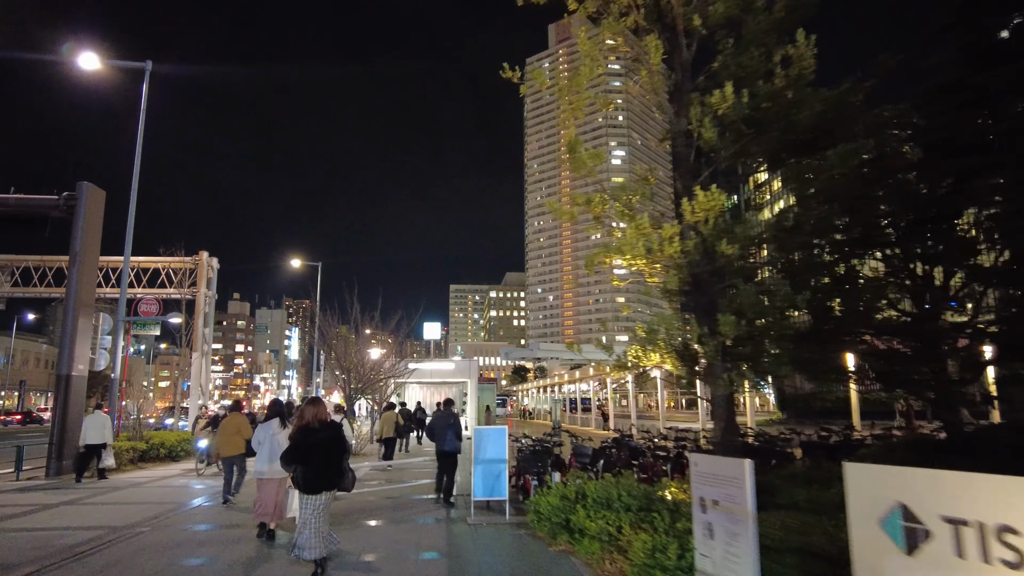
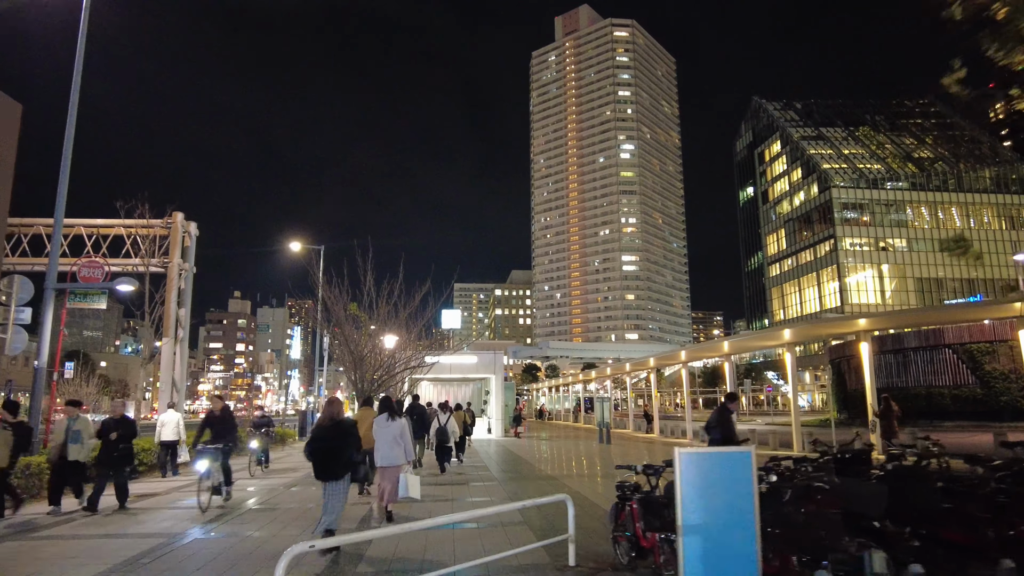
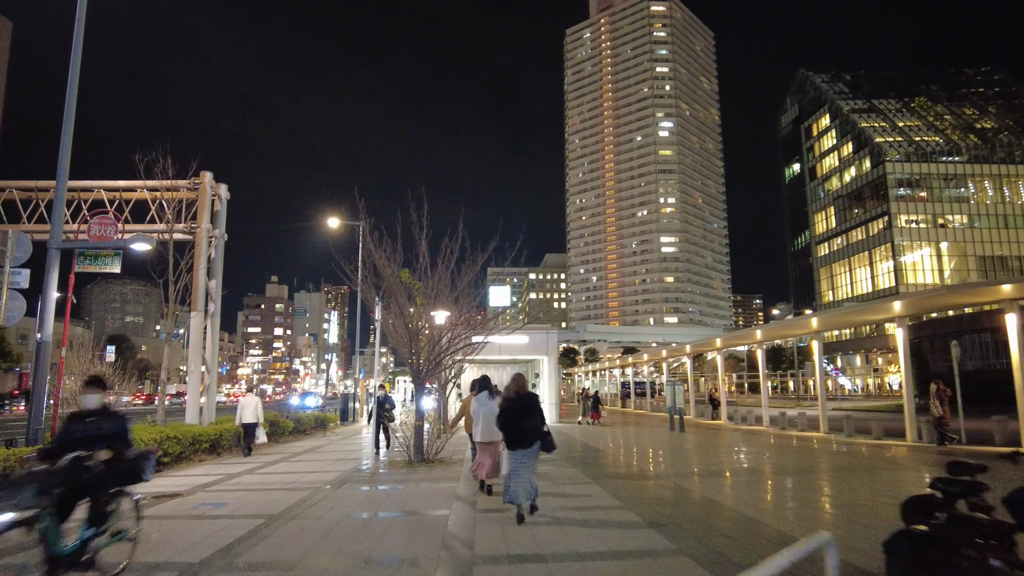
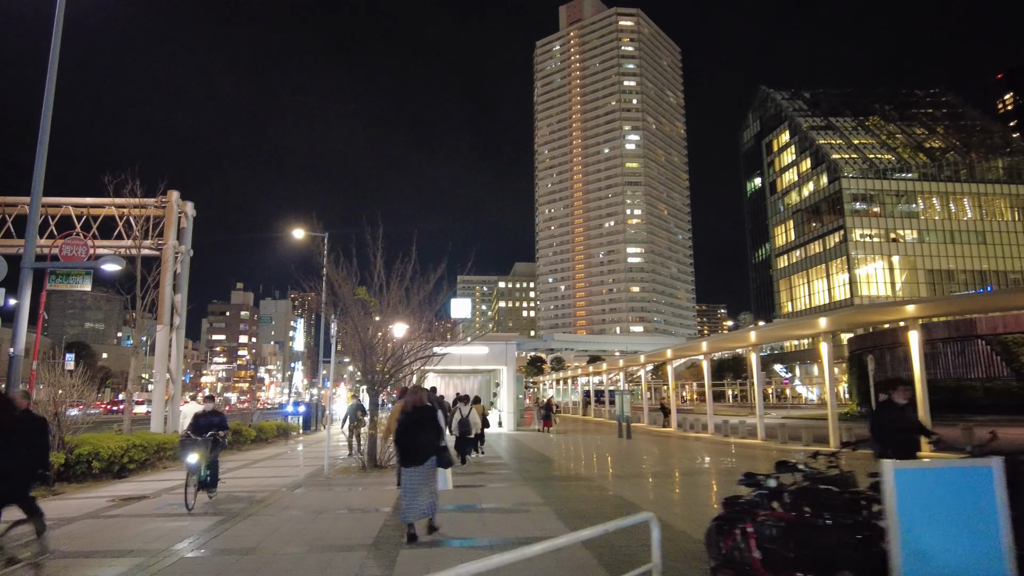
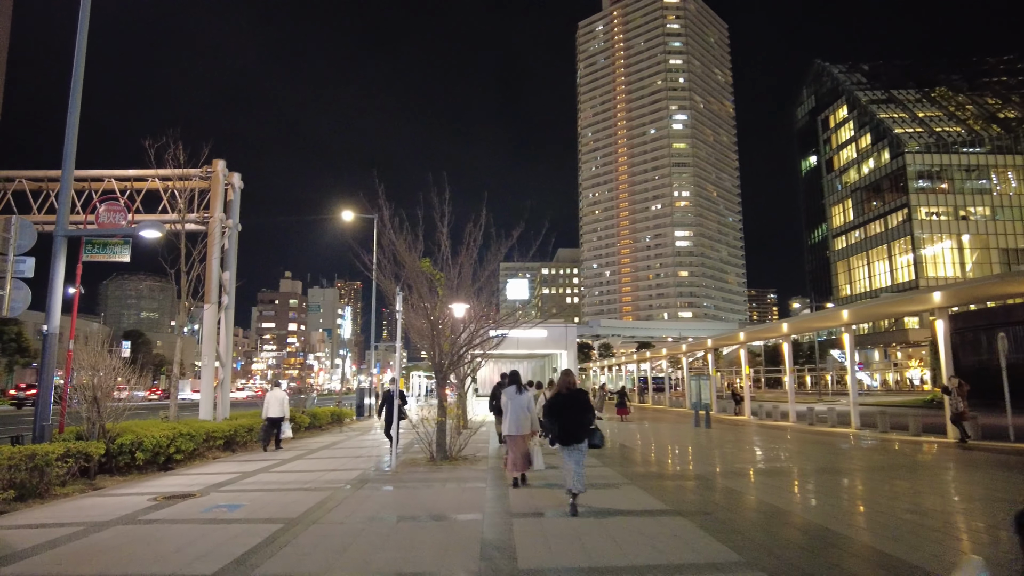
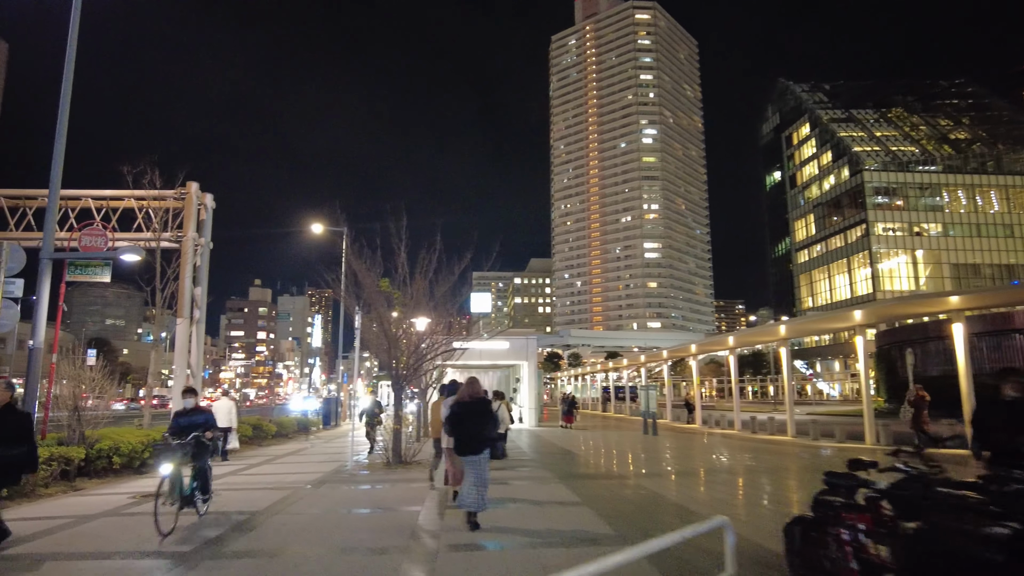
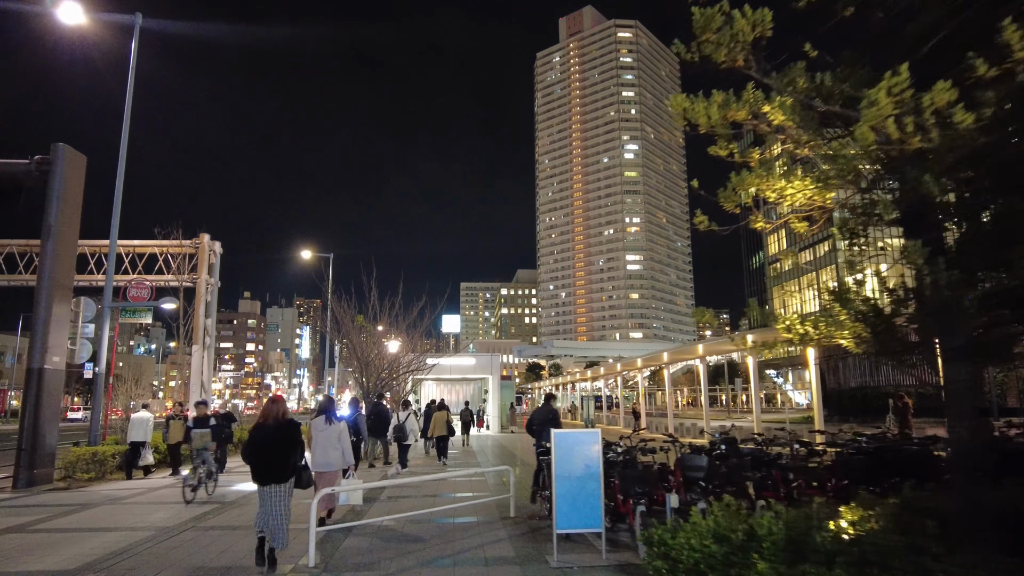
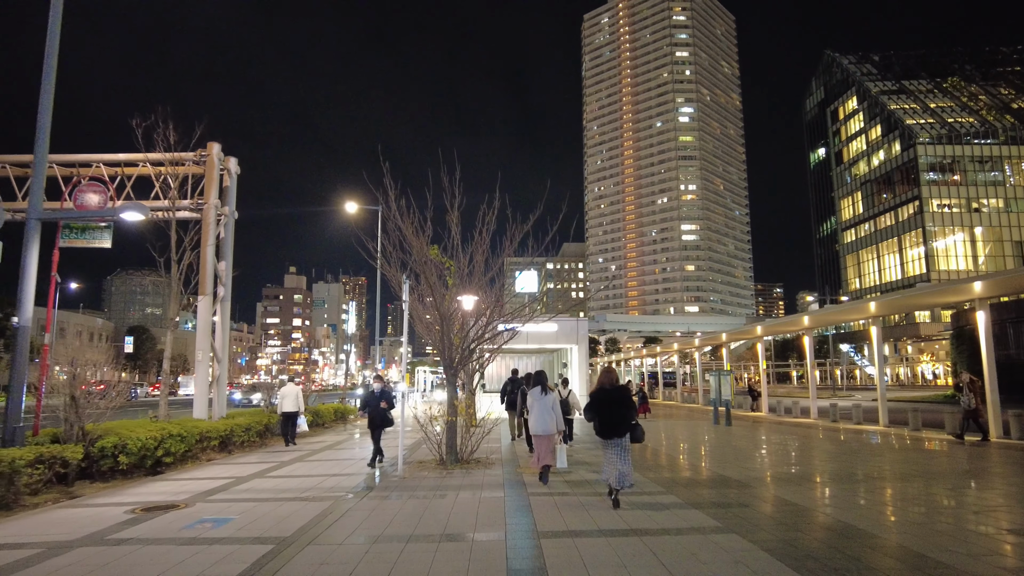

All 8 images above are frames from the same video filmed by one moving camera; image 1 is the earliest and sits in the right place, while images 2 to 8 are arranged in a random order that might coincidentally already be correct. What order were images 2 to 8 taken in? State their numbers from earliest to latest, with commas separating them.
7, 2, 4, 6, 3, 5, 8
